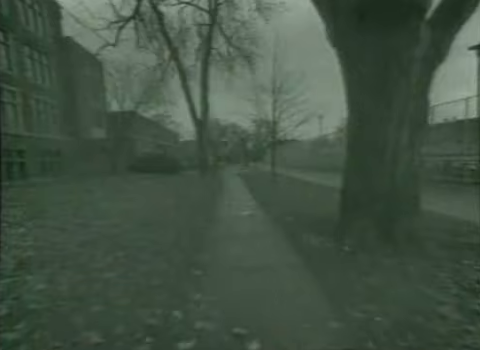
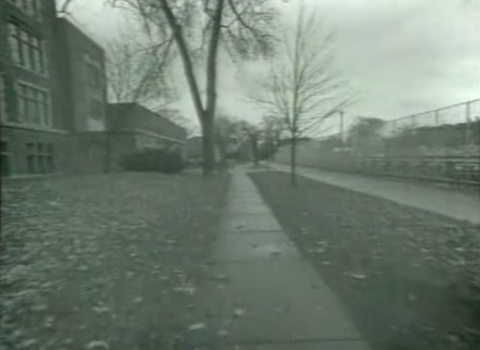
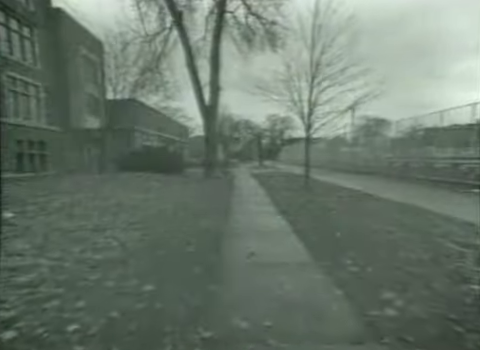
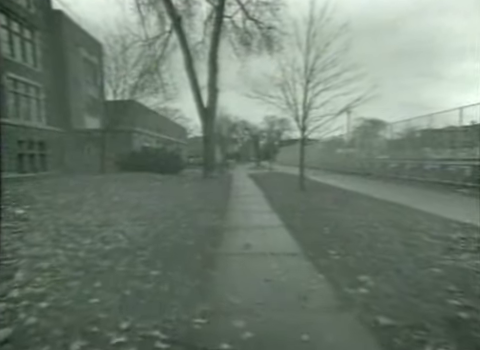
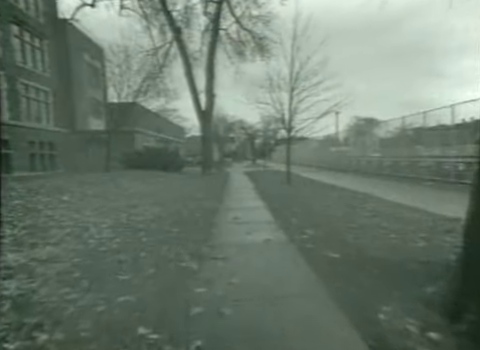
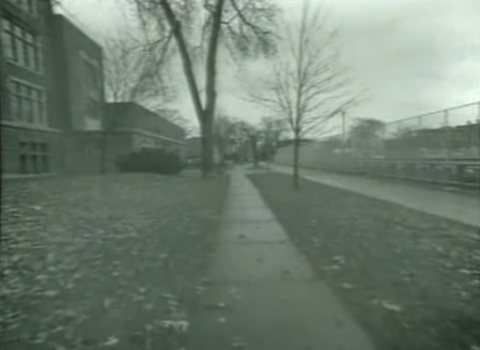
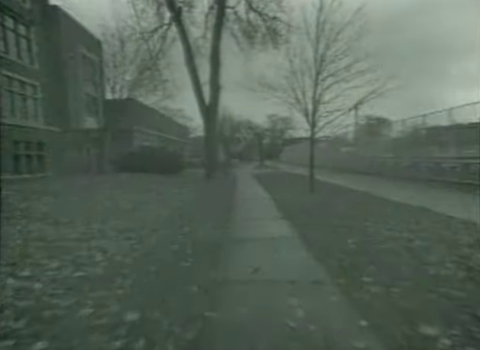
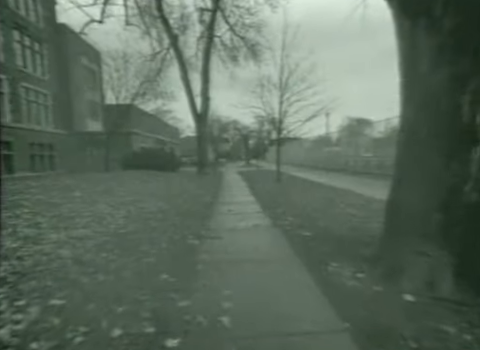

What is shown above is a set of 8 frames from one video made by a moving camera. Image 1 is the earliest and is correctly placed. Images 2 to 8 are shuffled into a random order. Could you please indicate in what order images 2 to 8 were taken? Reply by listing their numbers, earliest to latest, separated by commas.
8, 5, 2, 6, 4, 3, 7
